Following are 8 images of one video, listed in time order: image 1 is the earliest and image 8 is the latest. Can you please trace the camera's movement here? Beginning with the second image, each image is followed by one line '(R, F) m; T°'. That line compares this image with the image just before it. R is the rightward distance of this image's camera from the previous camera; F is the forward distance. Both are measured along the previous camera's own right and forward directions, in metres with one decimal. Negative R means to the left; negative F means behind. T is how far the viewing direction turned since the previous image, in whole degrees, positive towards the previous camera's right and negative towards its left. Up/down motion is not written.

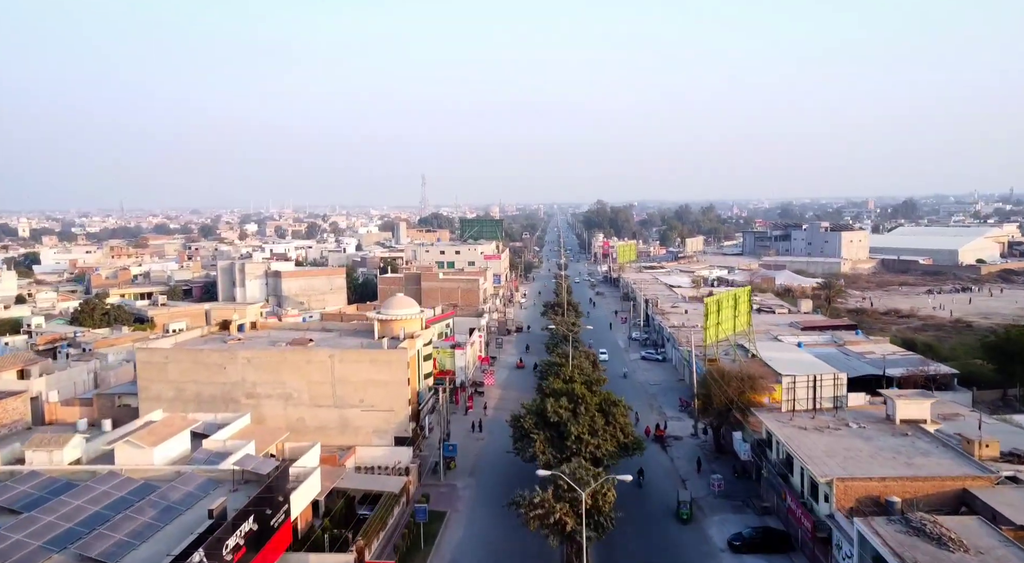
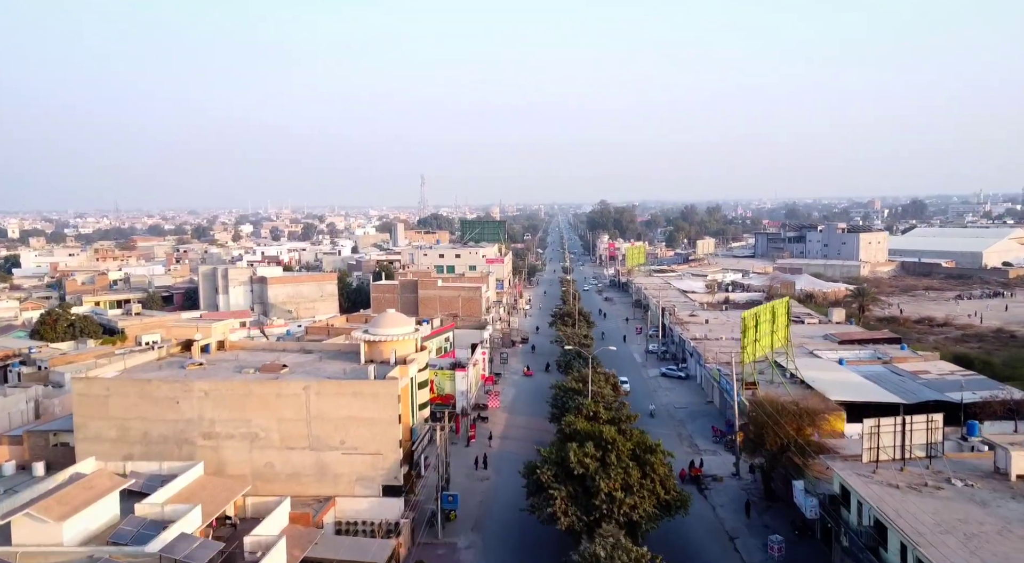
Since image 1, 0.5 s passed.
(-0.3, +3.9) m; 0°
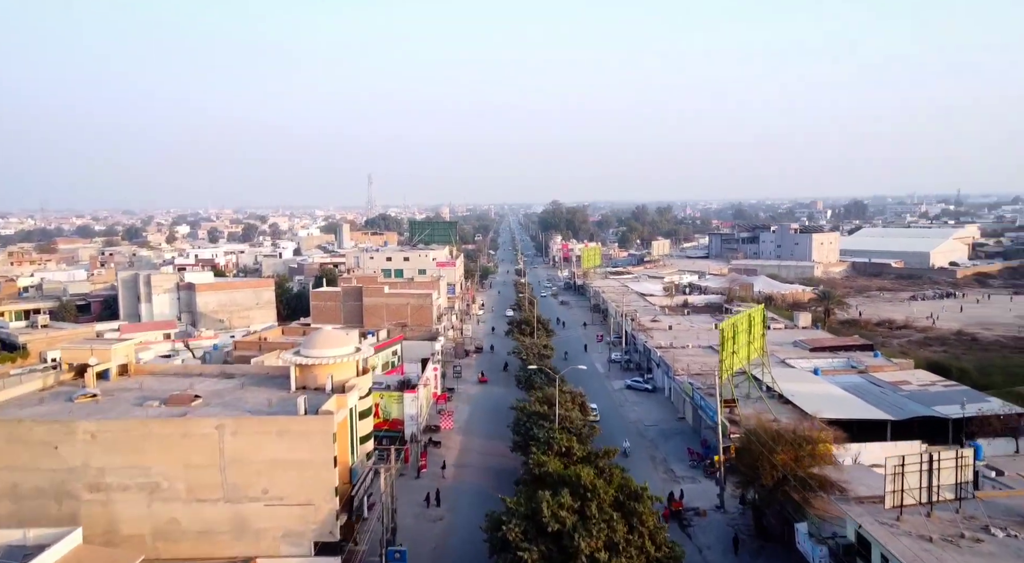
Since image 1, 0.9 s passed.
(-0.2, +2.9) m; +4°
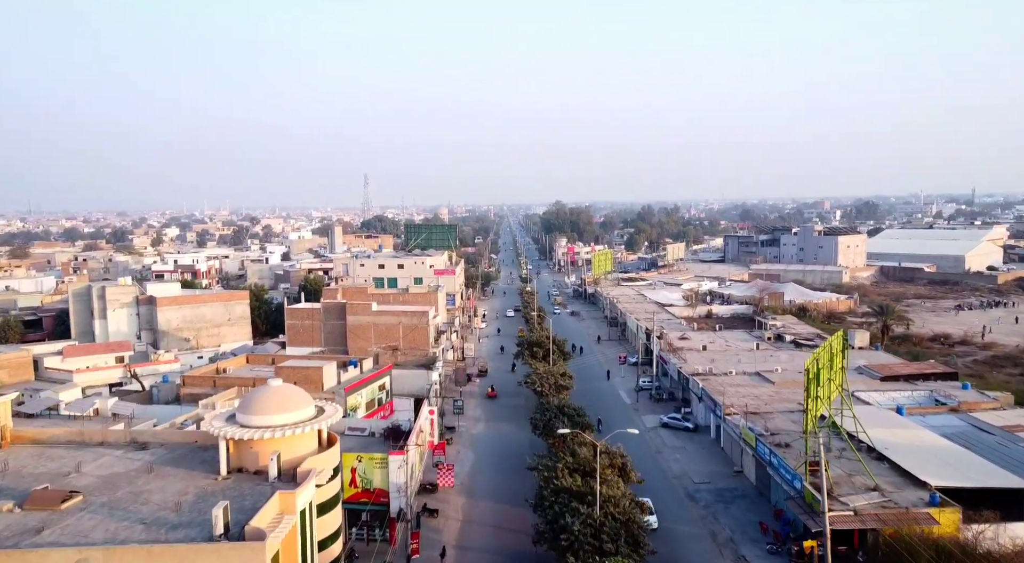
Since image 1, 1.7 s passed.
(-0.5, +5.8) m; 0°
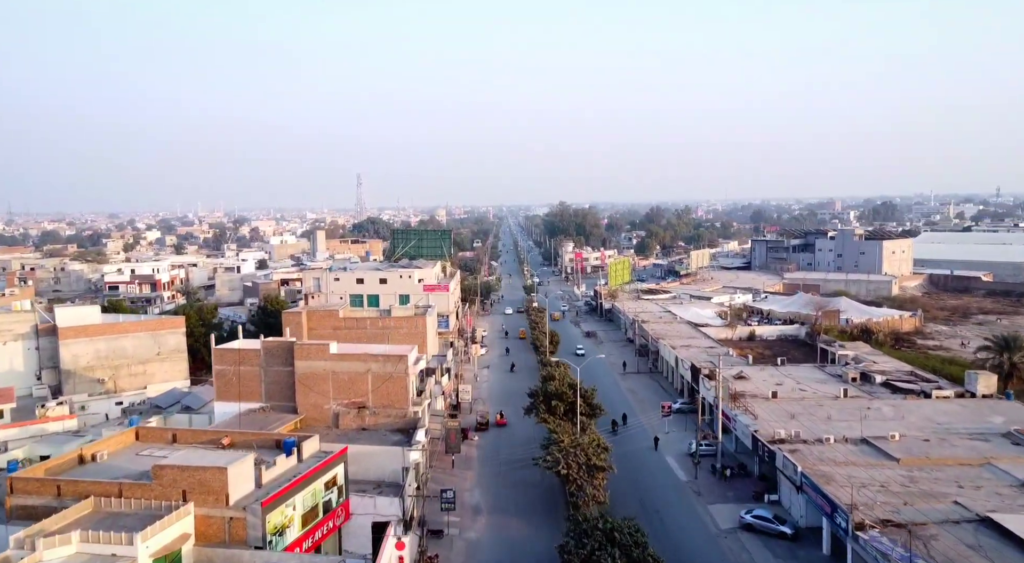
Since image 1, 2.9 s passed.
(-0.4, +8.9) m; 0°
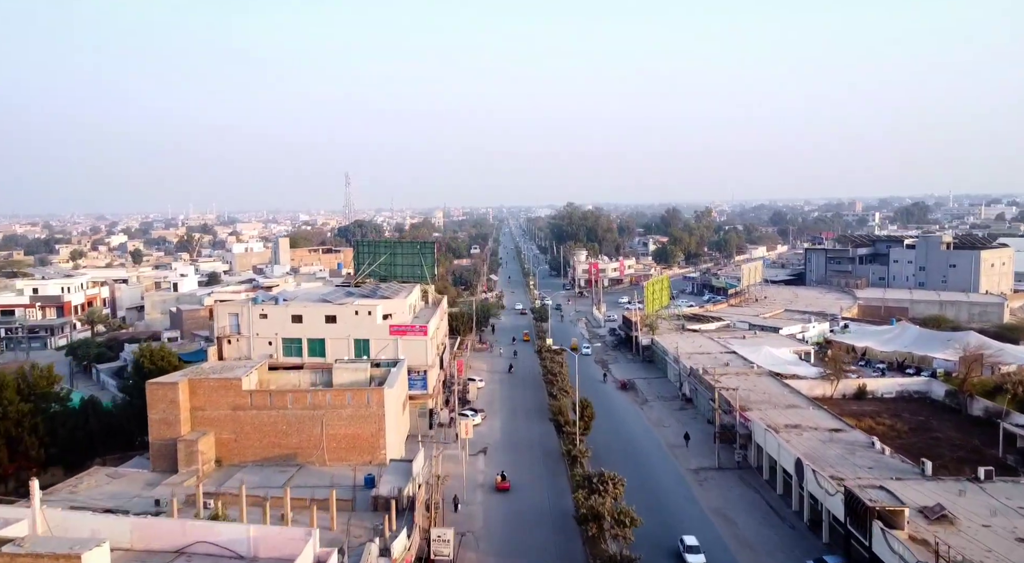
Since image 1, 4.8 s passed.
(-0.3, +13.9) m; 0°
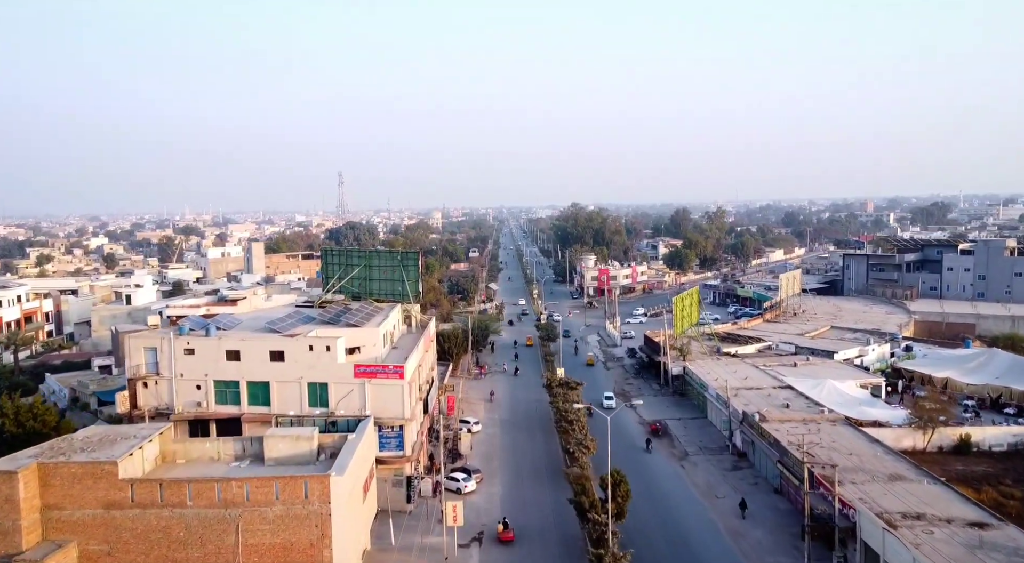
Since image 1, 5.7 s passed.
(-0.1, +7.2) m; 0°
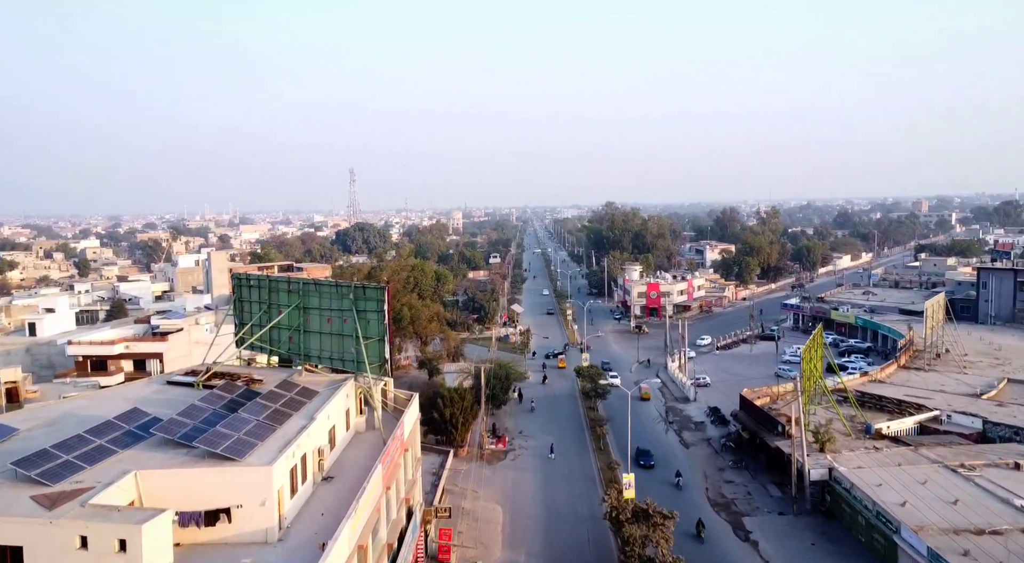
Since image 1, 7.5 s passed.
(-0.4, +13.2) m; -2°
